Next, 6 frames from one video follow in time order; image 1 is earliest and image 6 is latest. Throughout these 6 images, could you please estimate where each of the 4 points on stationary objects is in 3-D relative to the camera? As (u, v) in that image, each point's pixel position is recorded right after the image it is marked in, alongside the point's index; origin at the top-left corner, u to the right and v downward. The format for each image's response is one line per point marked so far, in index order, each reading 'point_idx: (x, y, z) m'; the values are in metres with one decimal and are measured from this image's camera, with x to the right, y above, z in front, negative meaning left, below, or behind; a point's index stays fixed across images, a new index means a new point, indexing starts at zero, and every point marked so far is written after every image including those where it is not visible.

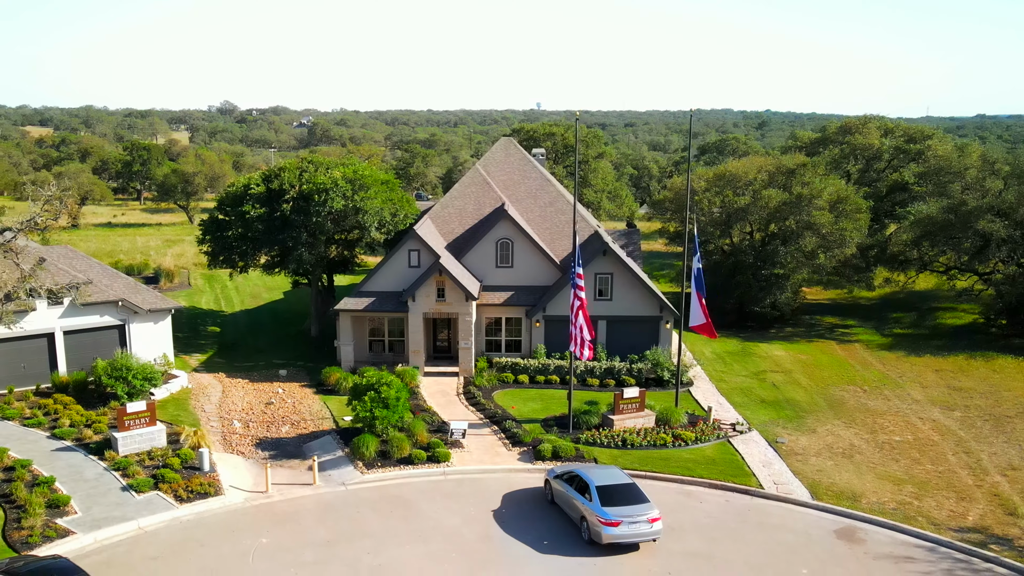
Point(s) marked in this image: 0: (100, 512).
0: (-12.4, -6.8, +19.4) m
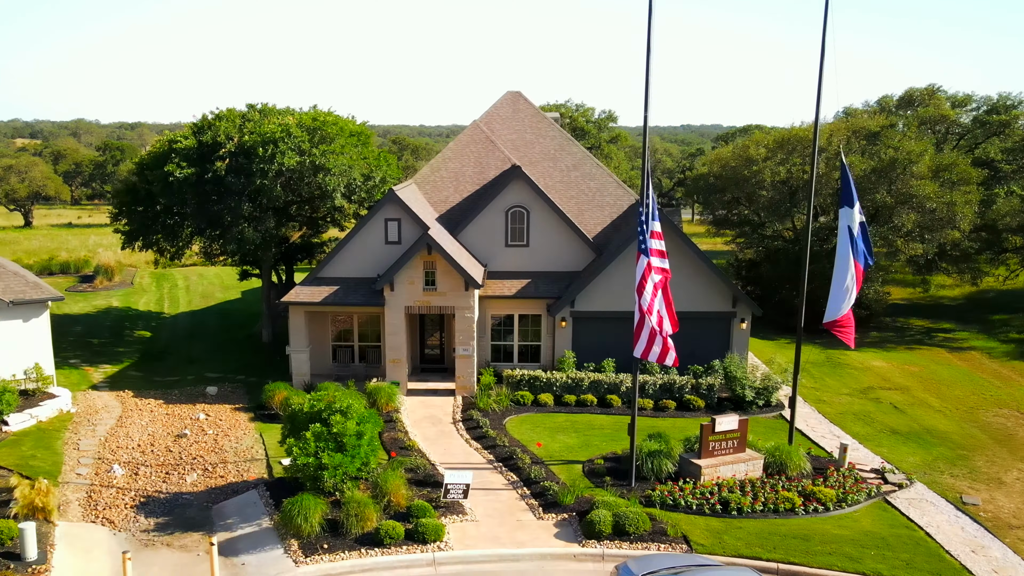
0: (-11.6, -5.9, +10.3) m
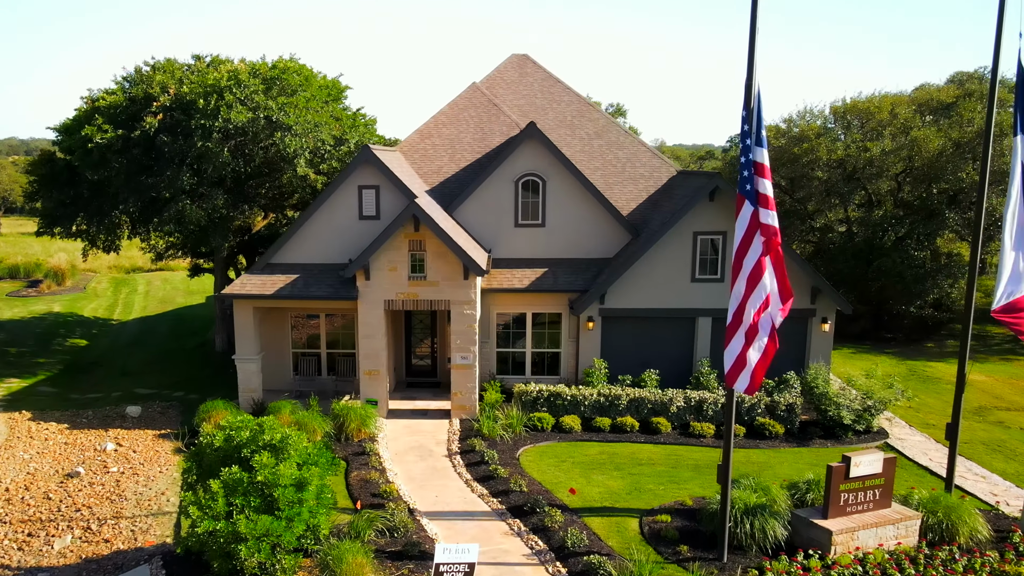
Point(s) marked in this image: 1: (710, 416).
0: (-11.1, -5.3, +4.7) m
1: (+5.0, -3.2, +16.1) m
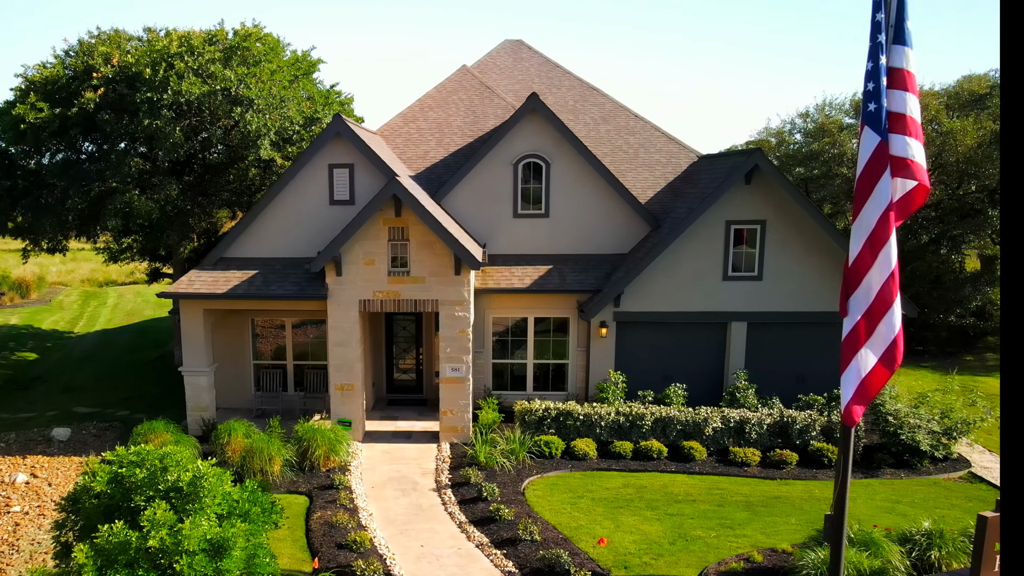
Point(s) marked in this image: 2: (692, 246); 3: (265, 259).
0: (-10.9, -4.9, +1.6) m
1: (+5.0, -3.1, +13.4) m
2: (+4.2, +1.0, +15.1) m
3: (-5.9, +0.7, +15.4) m
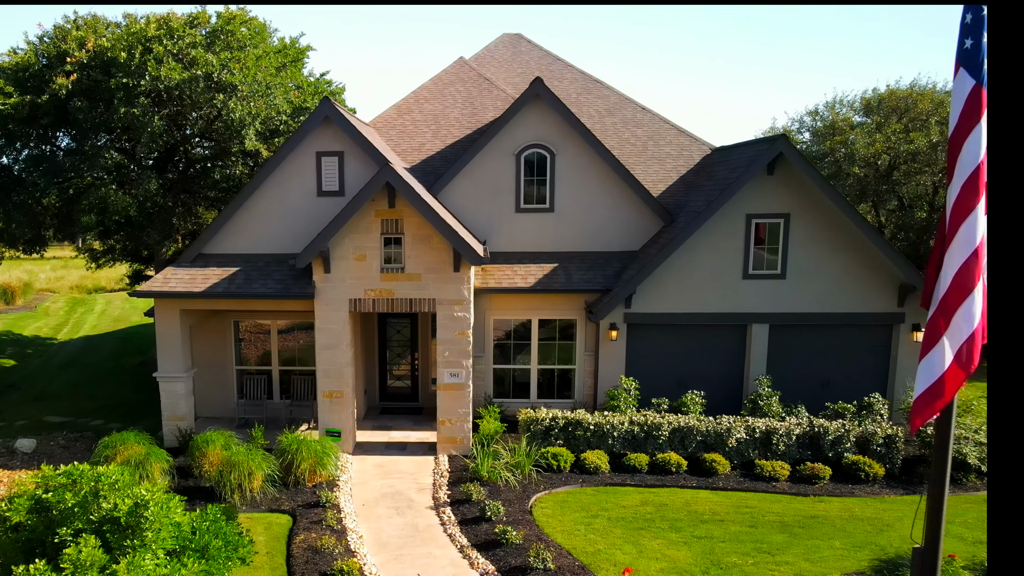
0: (-10.7, -4.7, +0.3) m
1: (+5.1, -3.1, +12.2) m
2: (+4.3, +1.0, +14.0) m
3: (-5.8, +0.7, +14.2) m
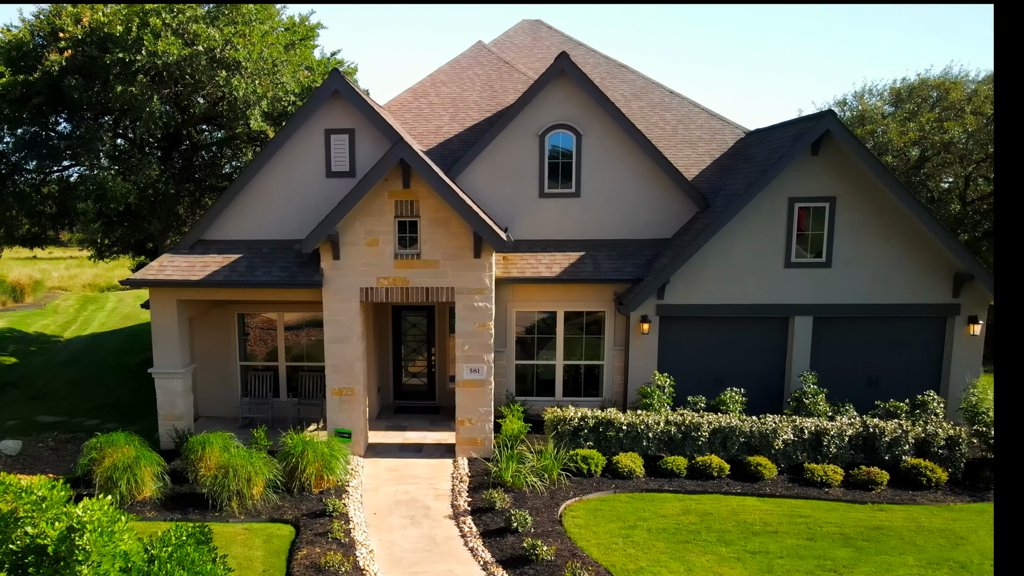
0: (-10.4, -4.5, -0.6) m
1: (+5.6, -2.9, +11.2) m
2: (+4.8, +1.2, +12.9) m
3: (-5.4, +0.9, +13.3) m
